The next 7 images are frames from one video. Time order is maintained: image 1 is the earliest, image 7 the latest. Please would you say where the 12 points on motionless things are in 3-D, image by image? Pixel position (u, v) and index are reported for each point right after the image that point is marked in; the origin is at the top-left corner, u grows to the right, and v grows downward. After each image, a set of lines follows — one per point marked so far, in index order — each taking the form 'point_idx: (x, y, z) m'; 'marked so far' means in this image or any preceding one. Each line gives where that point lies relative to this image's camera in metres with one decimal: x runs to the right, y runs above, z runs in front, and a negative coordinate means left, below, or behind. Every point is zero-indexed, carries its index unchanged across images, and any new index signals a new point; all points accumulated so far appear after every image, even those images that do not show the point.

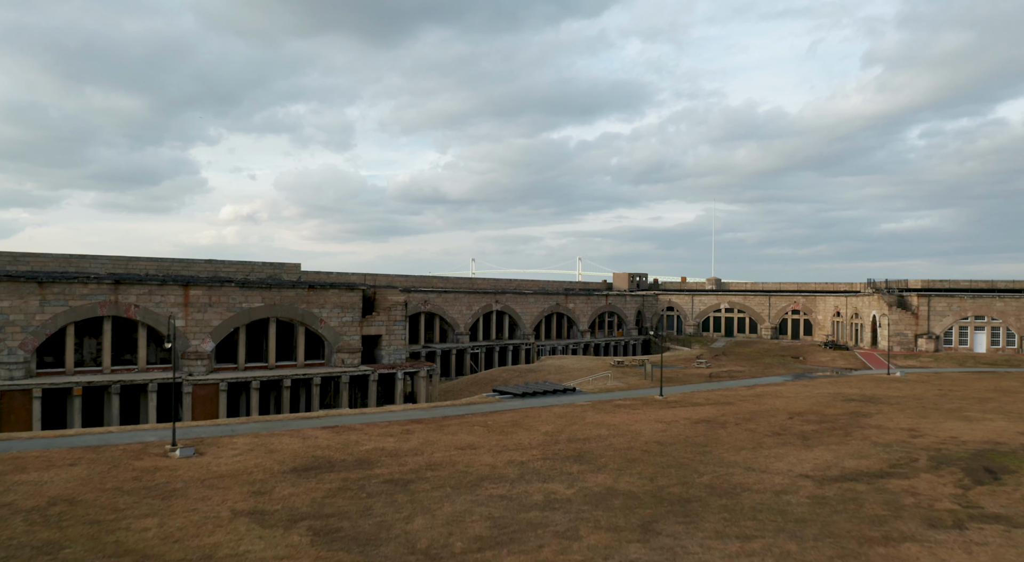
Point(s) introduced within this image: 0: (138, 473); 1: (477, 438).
0: (-8.6, -4.4, +16.1) m
1: (-1.0, -4.4, +19.7) m
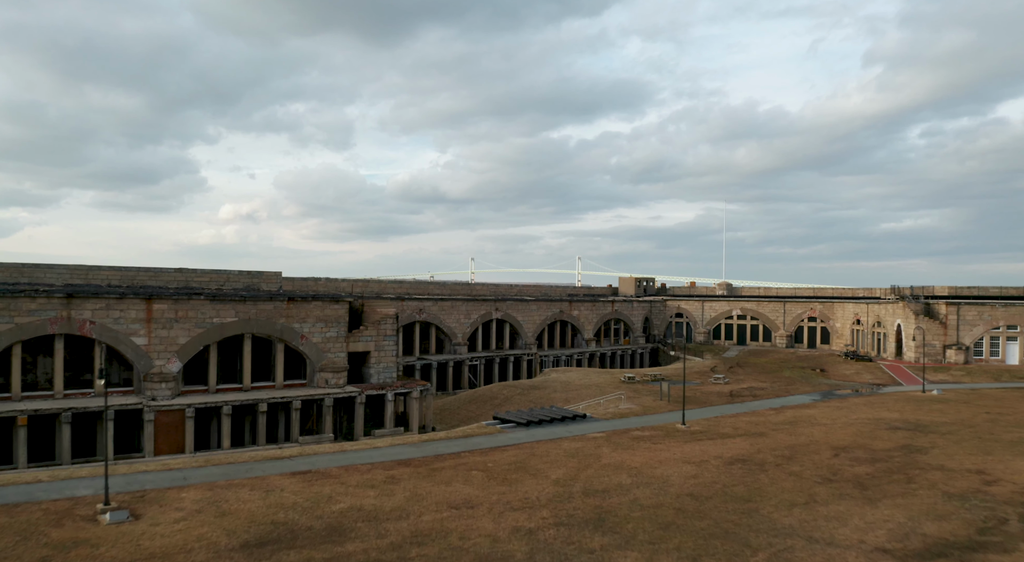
0: (-8.5, -4.9, +12.9) m
1: (-0.9, -4.9, +16.5) m
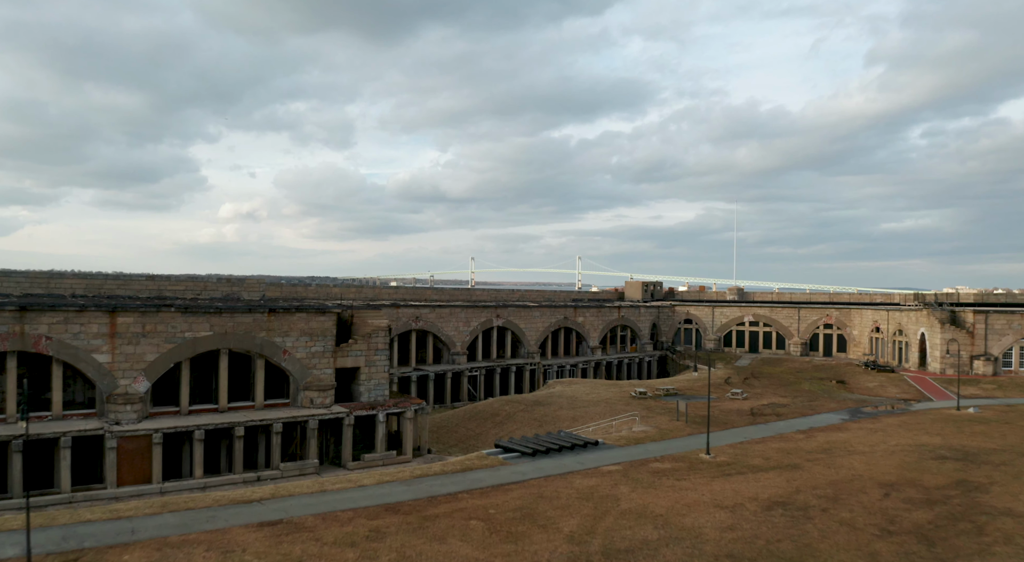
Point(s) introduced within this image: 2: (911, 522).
0: (-8.4, -5.3, +10.2) m
1: (-0.8, -5.3, +13.8) m
2: (+9.5, -5.7, +16.6) m
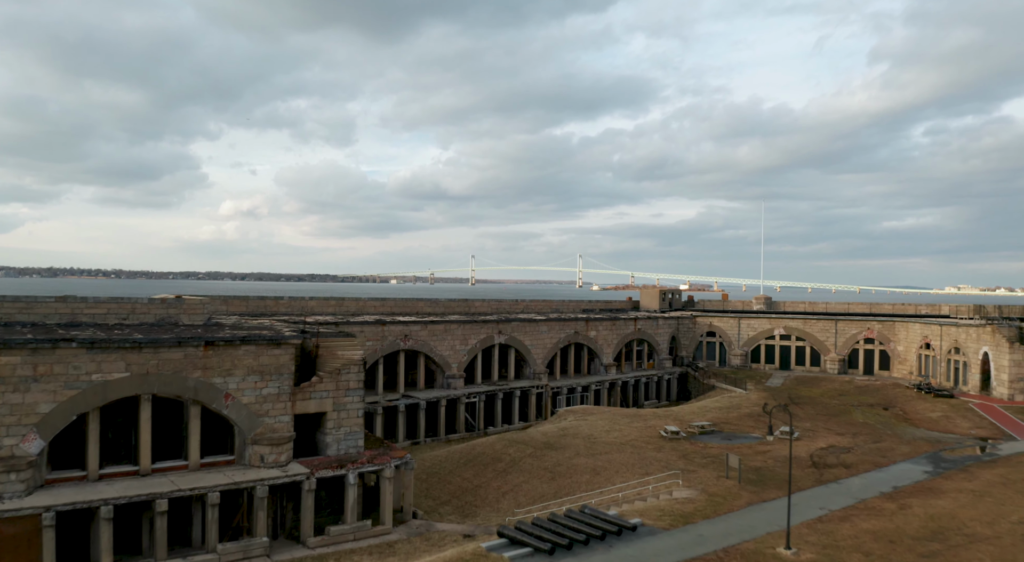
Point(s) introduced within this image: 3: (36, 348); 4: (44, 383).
0: (-8.2, -6.1, +4.3) m
1: (-0.6, -6.1, +7.9) m
2: (+9.7, -6.5, +10.7) m
3: (-12.6, -1.8, +18.6) m
4: (-12.5, -2.7, +18.7) m
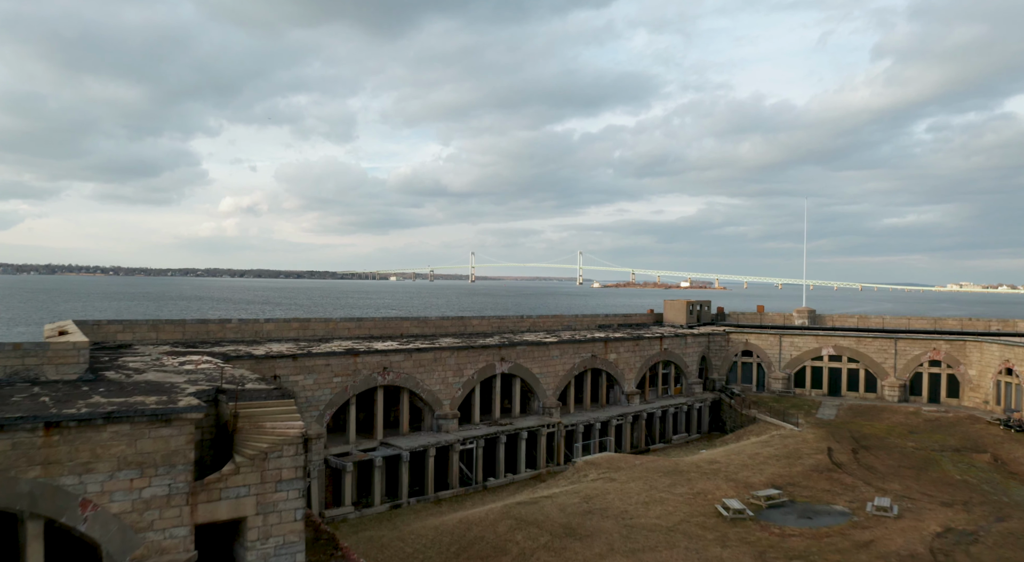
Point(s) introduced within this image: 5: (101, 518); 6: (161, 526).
0: (-8.0, -7.0, -3.0) m
1: (-0.3, -7.0, +0.6) m
2: (+9.9, -7.4, +3.3) m
3: (-12.4, -2.6, +11.2) m
4: (-12.3, -3.6, +11.3) m
5: (-7.9, -4.6, +13.5) m
6: (-7.0, -4.9, +14.0) m
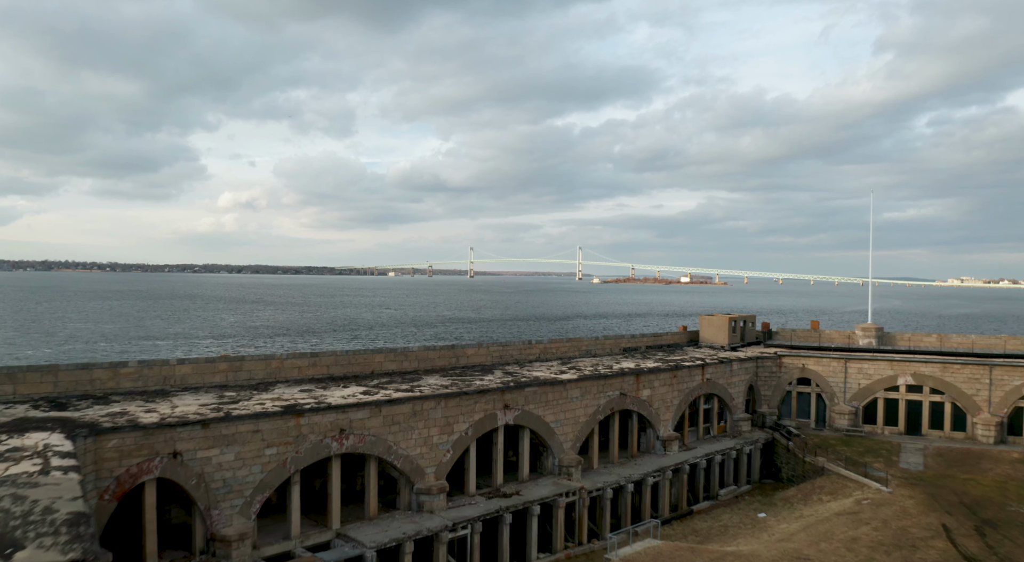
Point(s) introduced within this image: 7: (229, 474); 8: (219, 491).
0: (-7.7, -8.1, -11.3) m
1: (-0.1, -8.0, -7.8) m
2: (+10.2, -8.4, -5.0) m
3: (-12.1, -3.6, +2.9) m
4: (-12.0, -4.5, +3.0) m
5: (-7.7, -5.5, +5.2) m
6: (-6.7, -5.8, +5.7) m
7: (-7.6, -5.2, +18.8) m
8: (-7.8, -5.6, +18.7) m
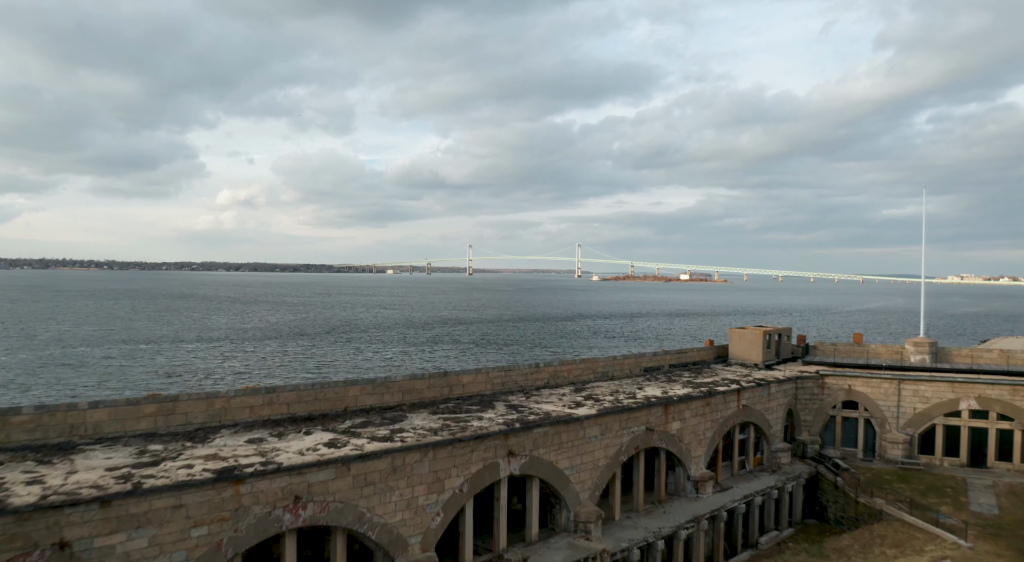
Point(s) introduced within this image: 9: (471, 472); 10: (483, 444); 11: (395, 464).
0: (-7.5, -8.7, -16.2) m
1: (+0.2, -8.6, -12.6) m
2: (+10.4, -9.0, -9.8) m
3: (-11.9, -4.2, -2.0) m
4: (-11.8, -5.1, -1.9) m
5: (-7.5, -6.1, +0.3) m
6: (-6.6, -6.4, +0.8) m
7: (-7.4, -5.7, +14.0) m
8: (-7.7, -6.1, +13.8) m
9: (-1.1, -5.2, +19.3) m
10: (-0.8, -4.5, +19.4) m
11: (-2.9, -4.6, +17.5) m
